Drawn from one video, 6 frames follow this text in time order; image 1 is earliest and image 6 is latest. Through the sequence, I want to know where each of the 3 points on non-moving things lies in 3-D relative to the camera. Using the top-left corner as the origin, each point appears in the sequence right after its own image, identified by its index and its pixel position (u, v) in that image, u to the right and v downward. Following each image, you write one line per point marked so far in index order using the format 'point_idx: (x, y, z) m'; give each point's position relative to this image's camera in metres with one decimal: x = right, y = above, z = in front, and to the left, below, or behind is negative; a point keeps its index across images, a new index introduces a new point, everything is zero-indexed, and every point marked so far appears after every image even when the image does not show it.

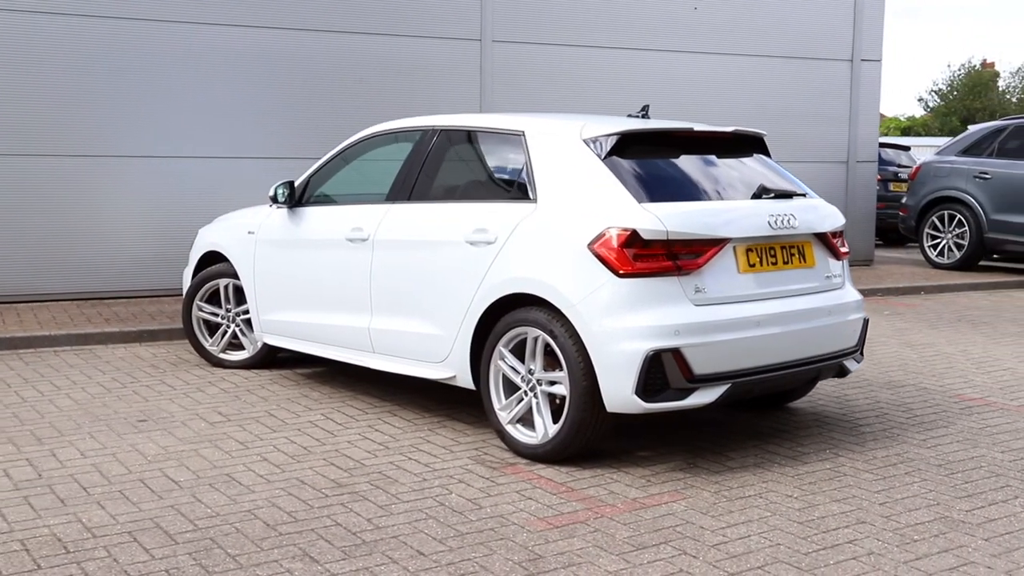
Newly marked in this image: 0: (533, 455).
0: (+0.1, -0.8, +5.2) m
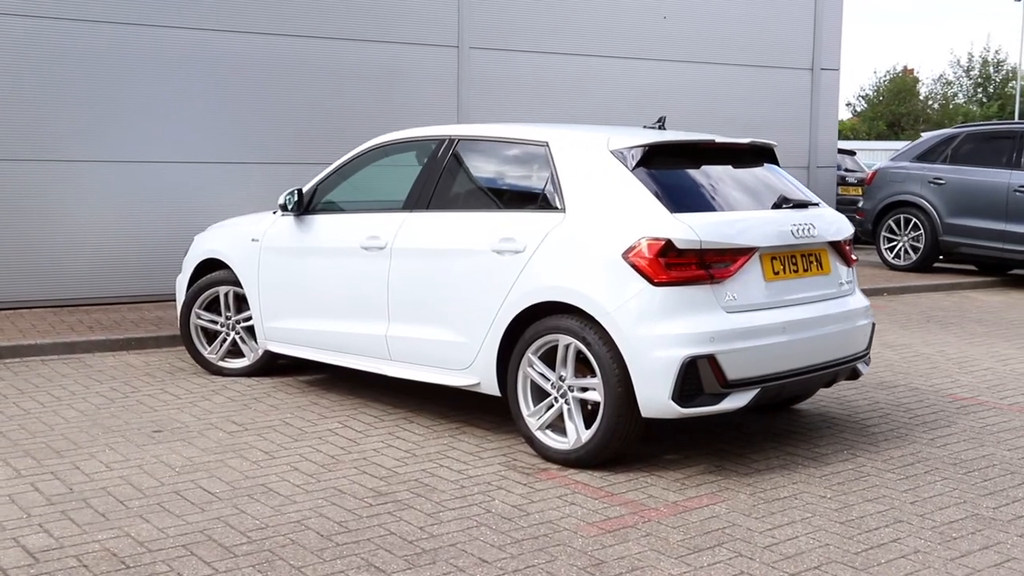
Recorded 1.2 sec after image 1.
0: (+0.3, -0.8, +5.2) m
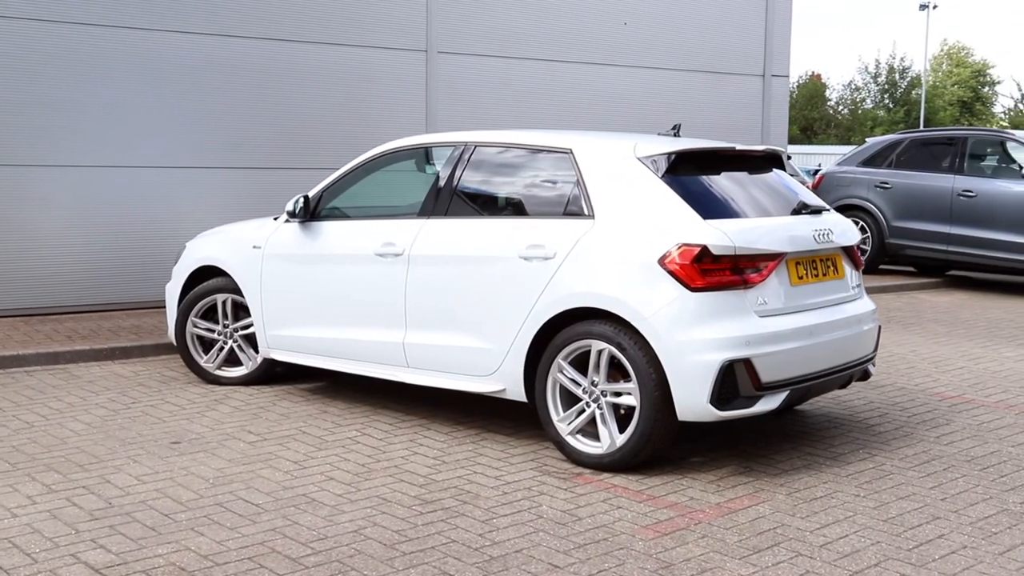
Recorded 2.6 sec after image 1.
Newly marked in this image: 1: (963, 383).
0: (+0.4, -0.9, +5.3) m
1: (+3.2, -0.7, +7.7) m
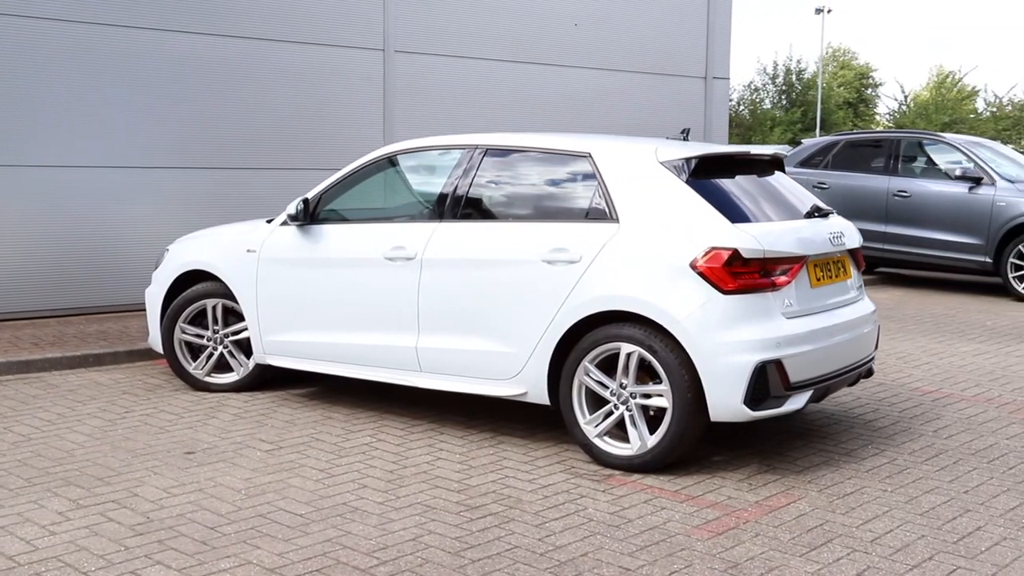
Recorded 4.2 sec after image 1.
0: (+0.6, -0.9, +5.3) m
1: (+3.1, -0.7, +8.0) m
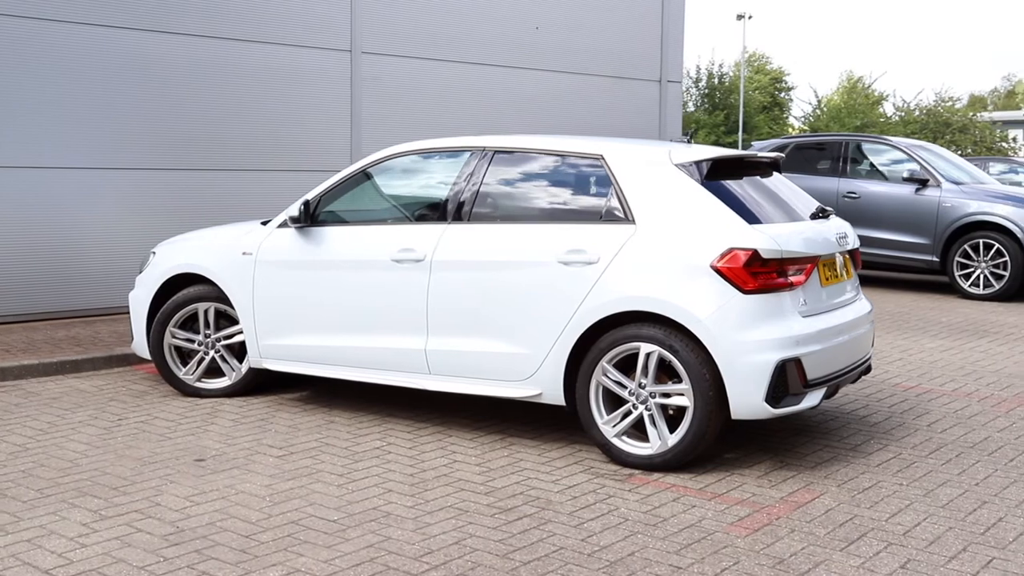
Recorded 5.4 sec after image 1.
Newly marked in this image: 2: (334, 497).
0: (+0.7, -0.9, +5.4) m
1: (+3.0, -0.7, +8.2) m
2: (-0.8, -0.9, +4.9) m
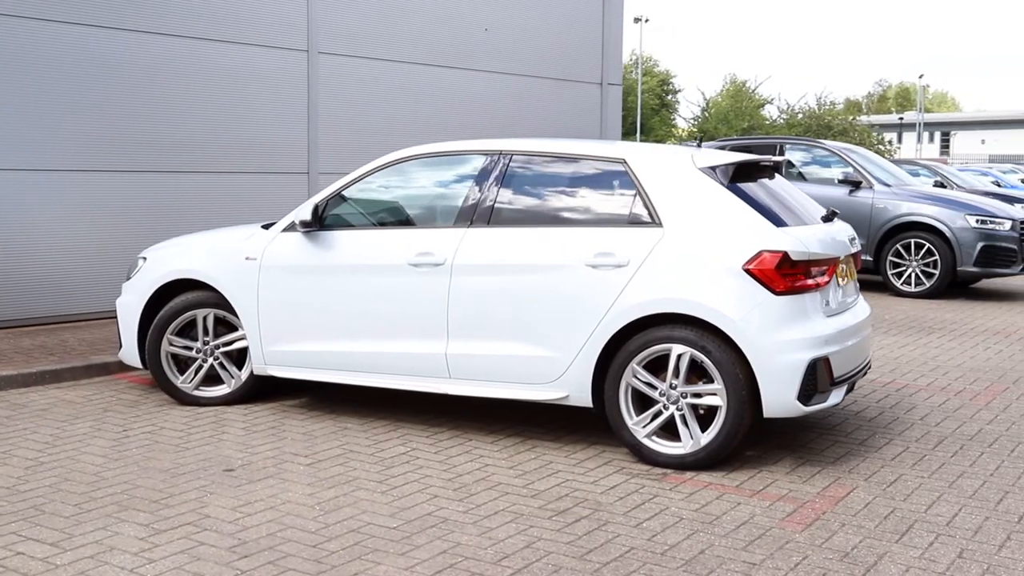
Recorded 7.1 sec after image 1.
0: (+0.8, -0.9, +5.5) m
1: (+2.9, -0.6, +8.5) m
2: (-0.6, -1.0, +4.9) m
